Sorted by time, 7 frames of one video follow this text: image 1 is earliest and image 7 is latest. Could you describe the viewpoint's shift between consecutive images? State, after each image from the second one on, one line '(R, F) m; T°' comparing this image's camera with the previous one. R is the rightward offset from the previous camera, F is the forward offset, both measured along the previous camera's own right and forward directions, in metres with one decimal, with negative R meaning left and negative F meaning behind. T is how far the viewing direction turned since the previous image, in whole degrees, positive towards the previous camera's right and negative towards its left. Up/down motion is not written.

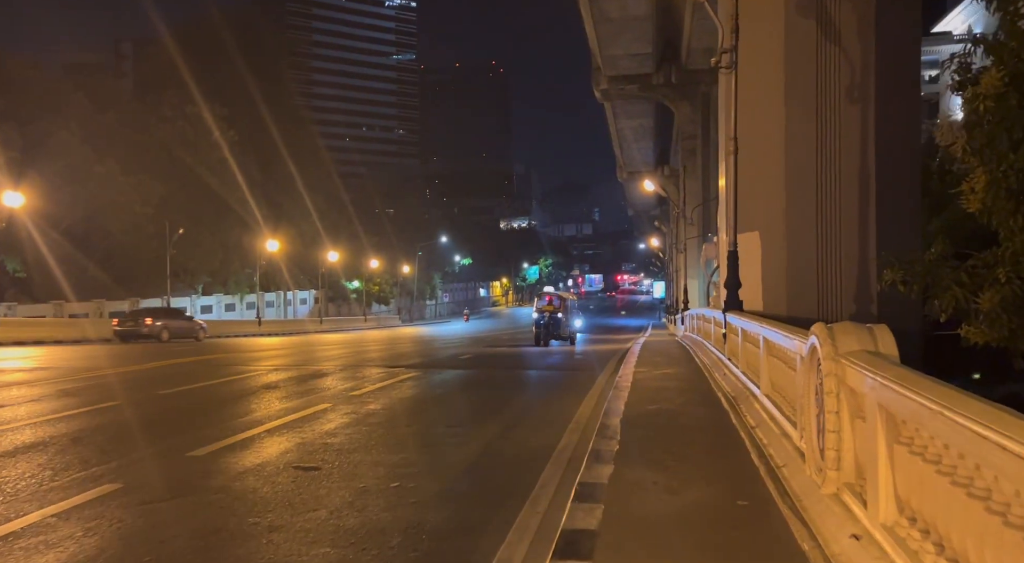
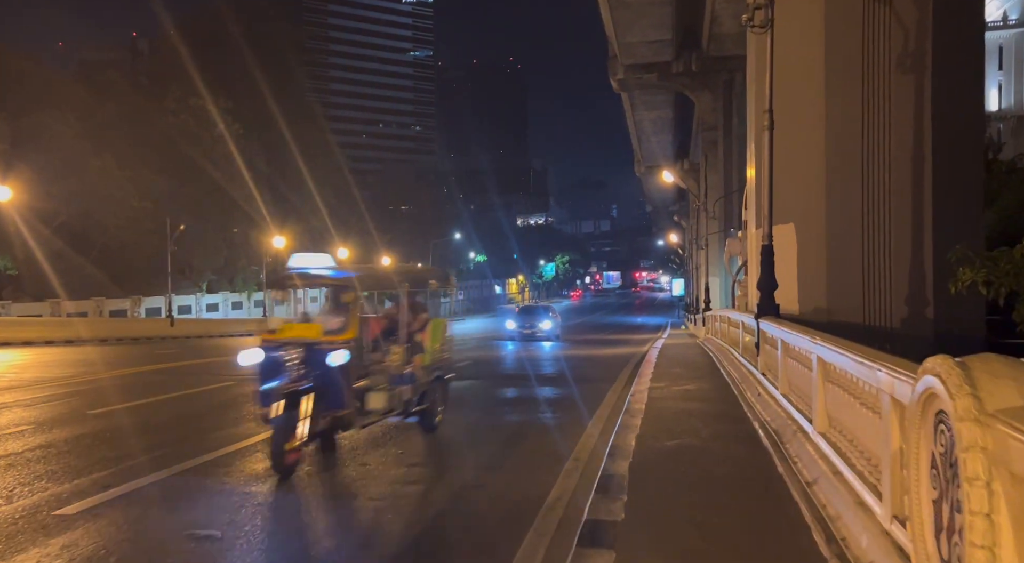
(+0.4, +2.0) m; -1°
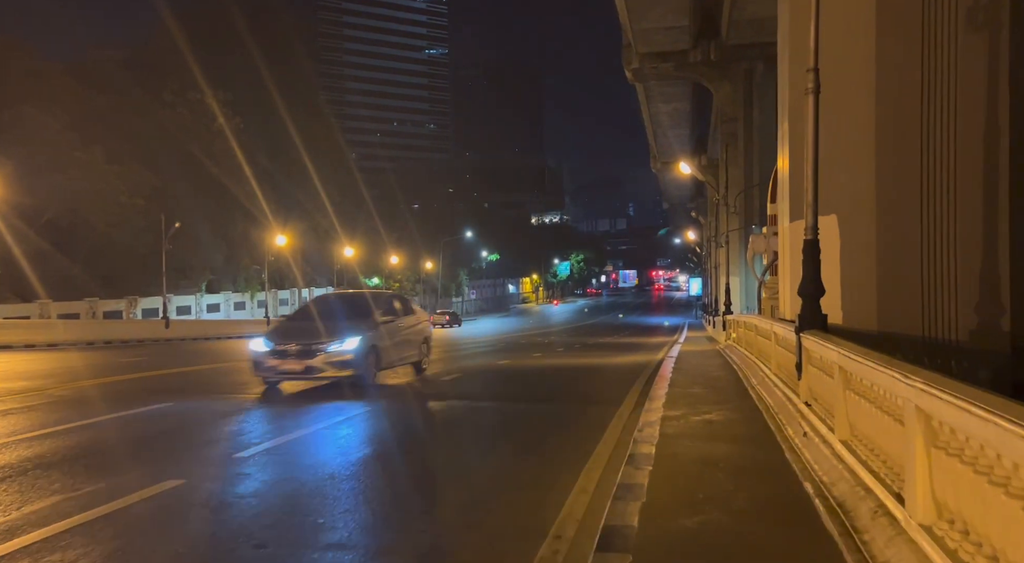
(+0.4, +2.2) m; -1°
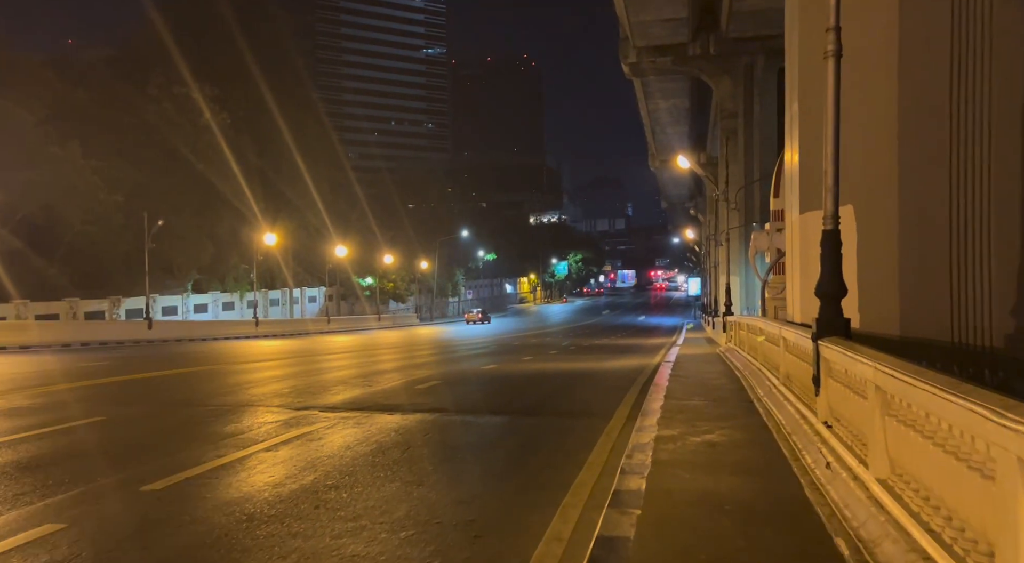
(+0.3, +1.3) m; 0°
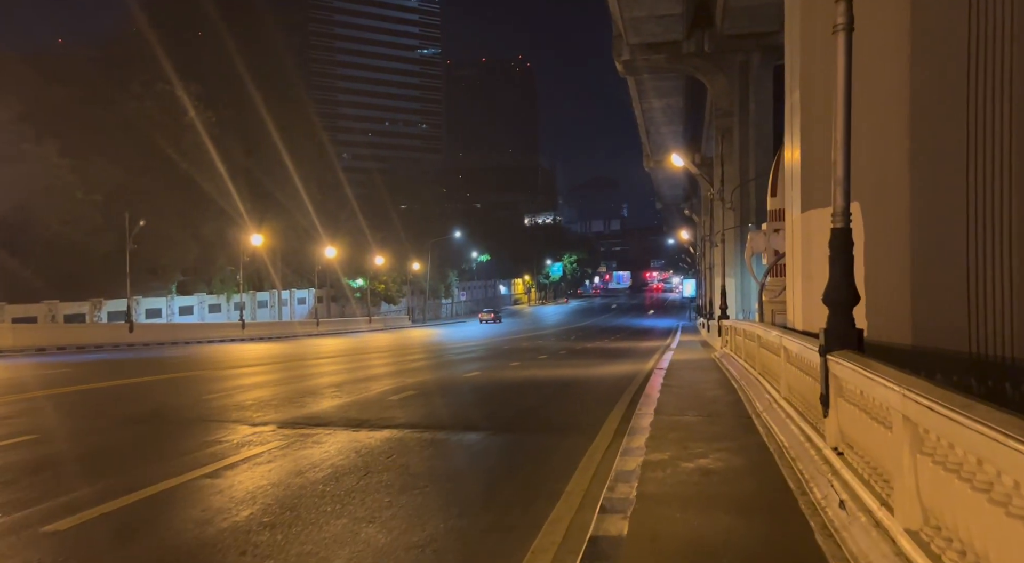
(+0.3, +0.9) m; 0°
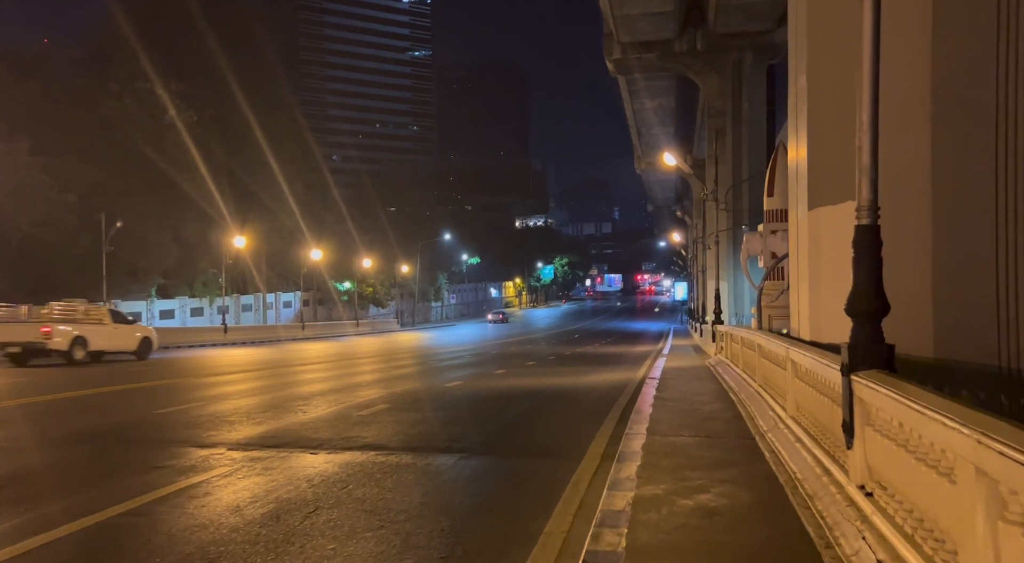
(+0.2, +1.0) m; +1°
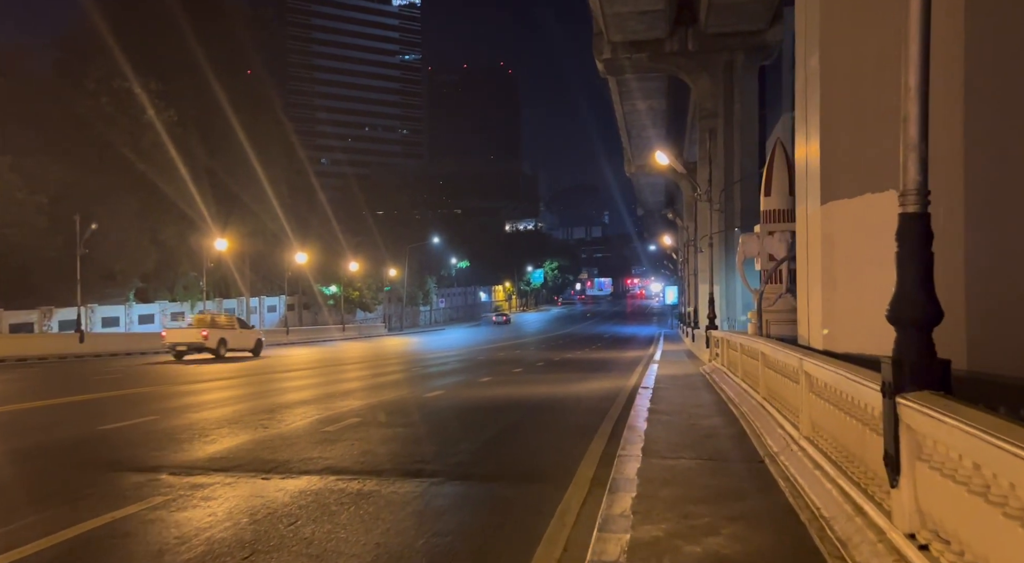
(+0.1, +1.0) m; +1°
